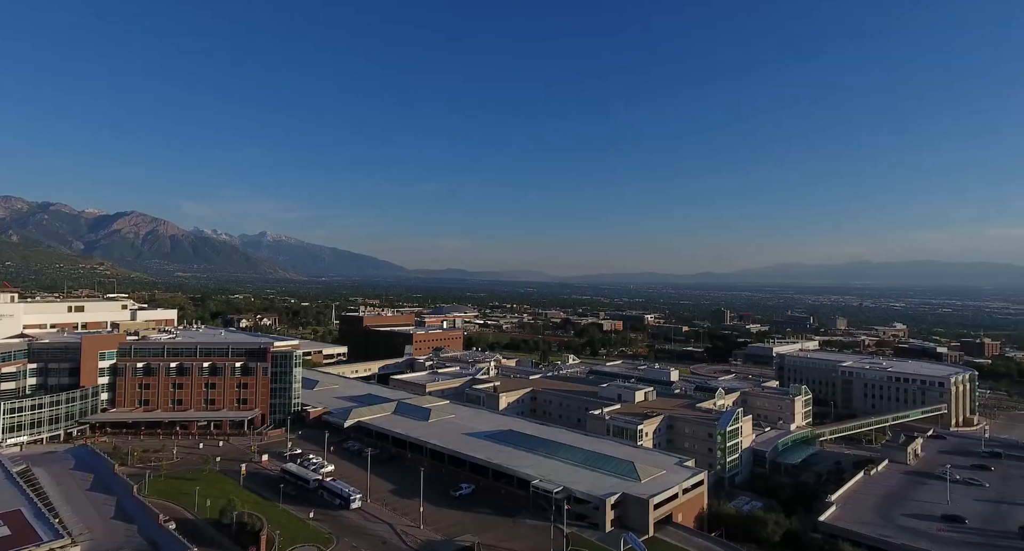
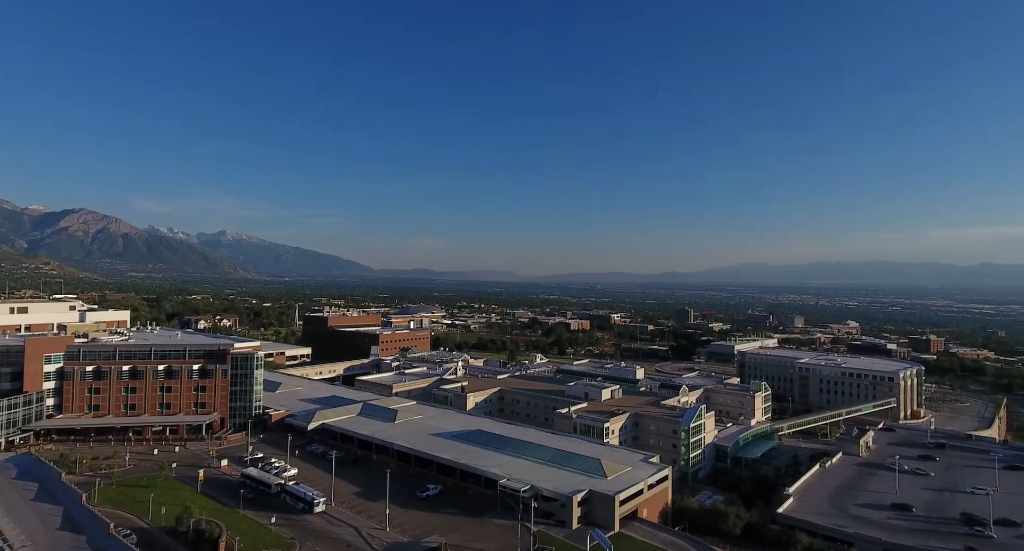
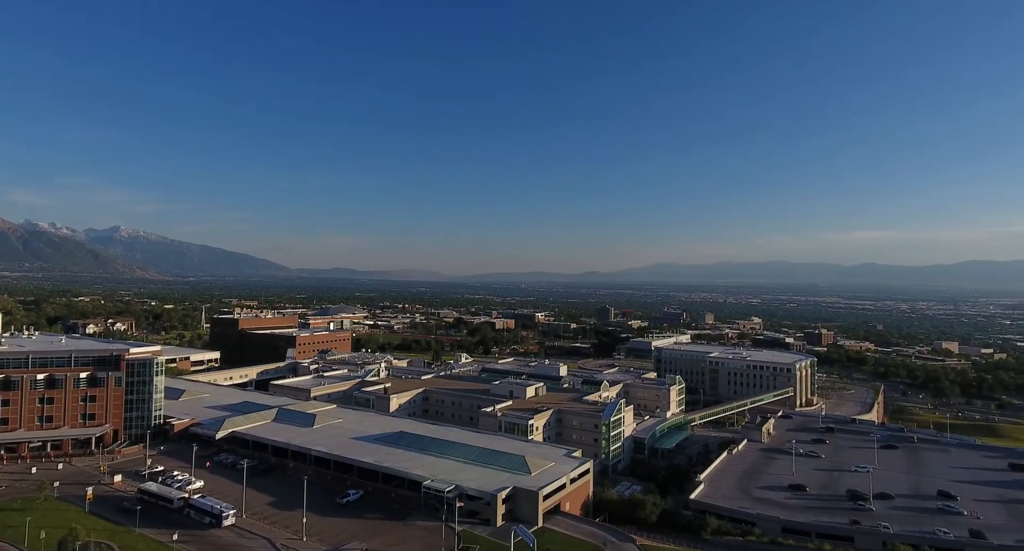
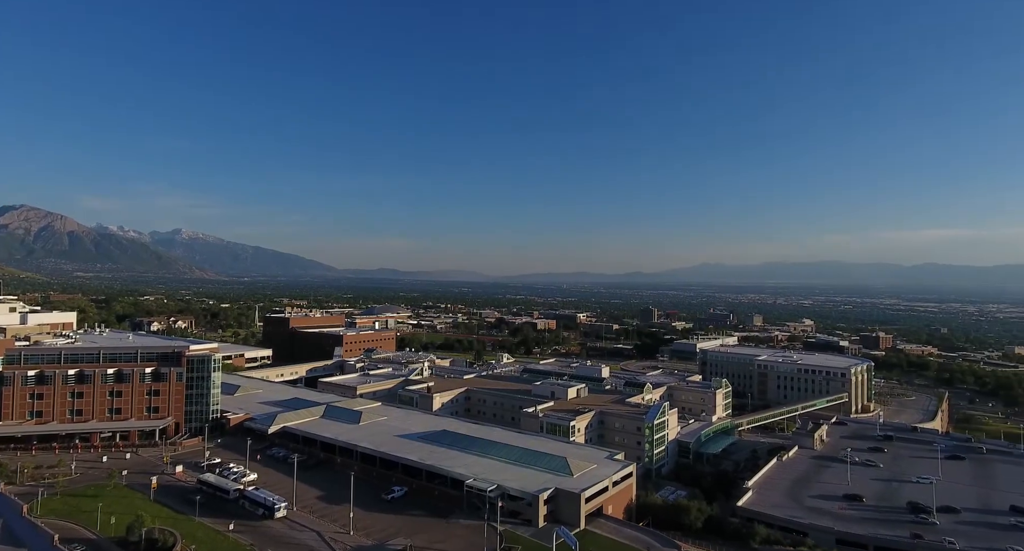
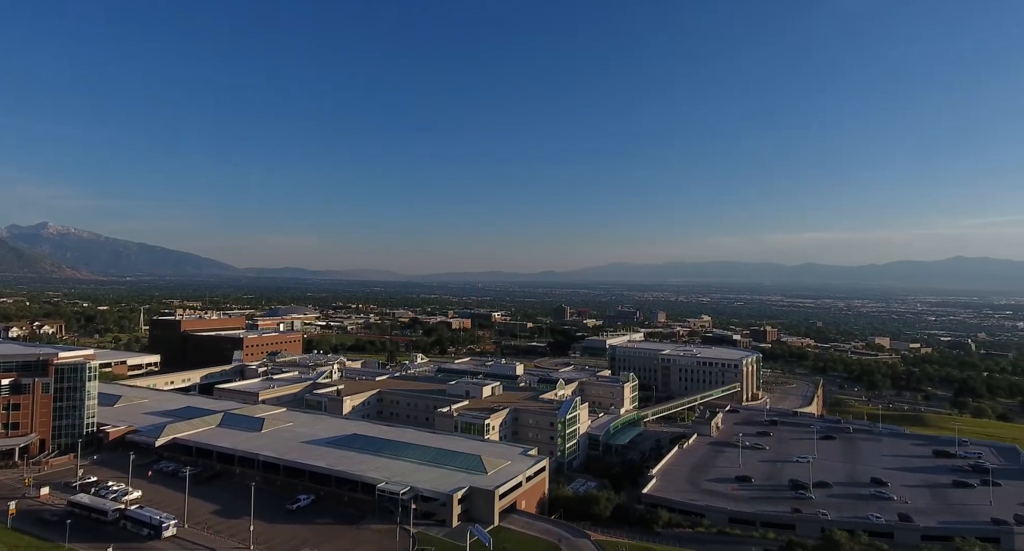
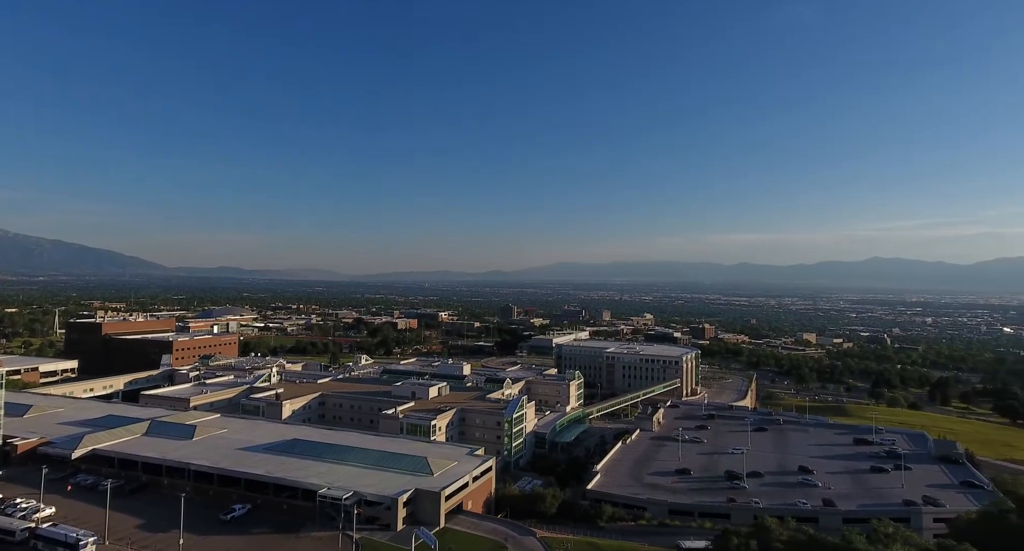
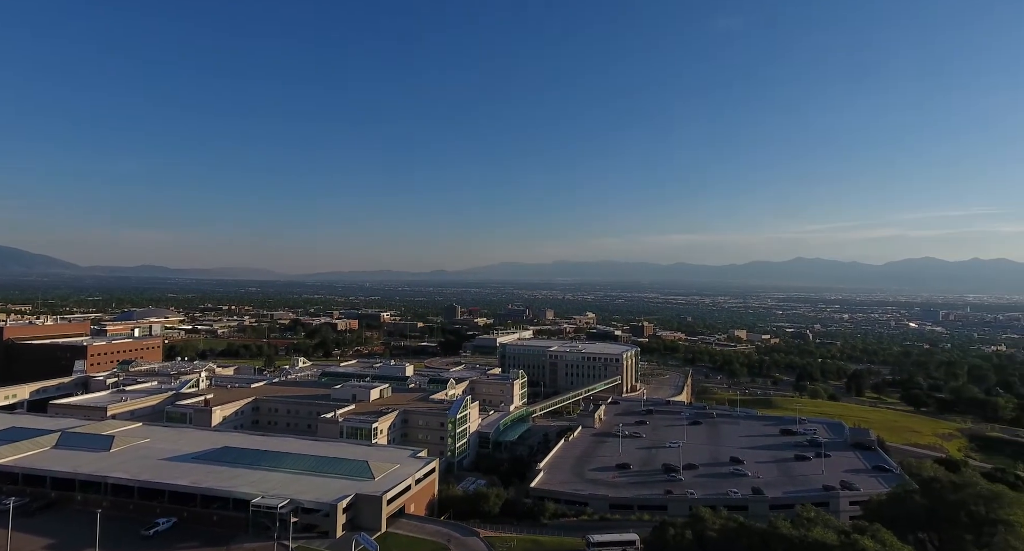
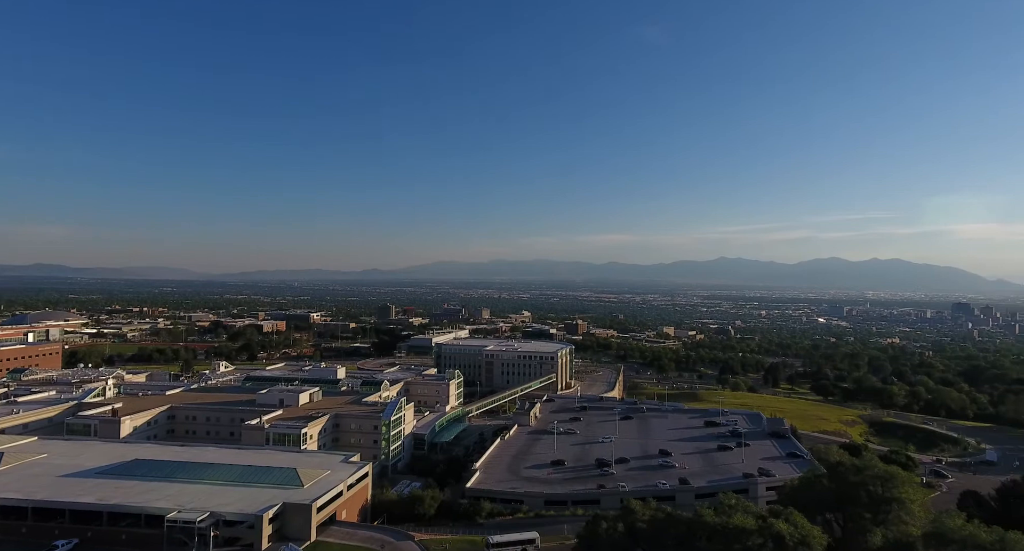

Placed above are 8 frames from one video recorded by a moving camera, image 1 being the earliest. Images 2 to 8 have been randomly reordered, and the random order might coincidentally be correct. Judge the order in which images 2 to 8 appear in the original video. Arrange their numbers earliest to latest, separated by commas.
2, 4, 3, 5, 6, 7, 8
